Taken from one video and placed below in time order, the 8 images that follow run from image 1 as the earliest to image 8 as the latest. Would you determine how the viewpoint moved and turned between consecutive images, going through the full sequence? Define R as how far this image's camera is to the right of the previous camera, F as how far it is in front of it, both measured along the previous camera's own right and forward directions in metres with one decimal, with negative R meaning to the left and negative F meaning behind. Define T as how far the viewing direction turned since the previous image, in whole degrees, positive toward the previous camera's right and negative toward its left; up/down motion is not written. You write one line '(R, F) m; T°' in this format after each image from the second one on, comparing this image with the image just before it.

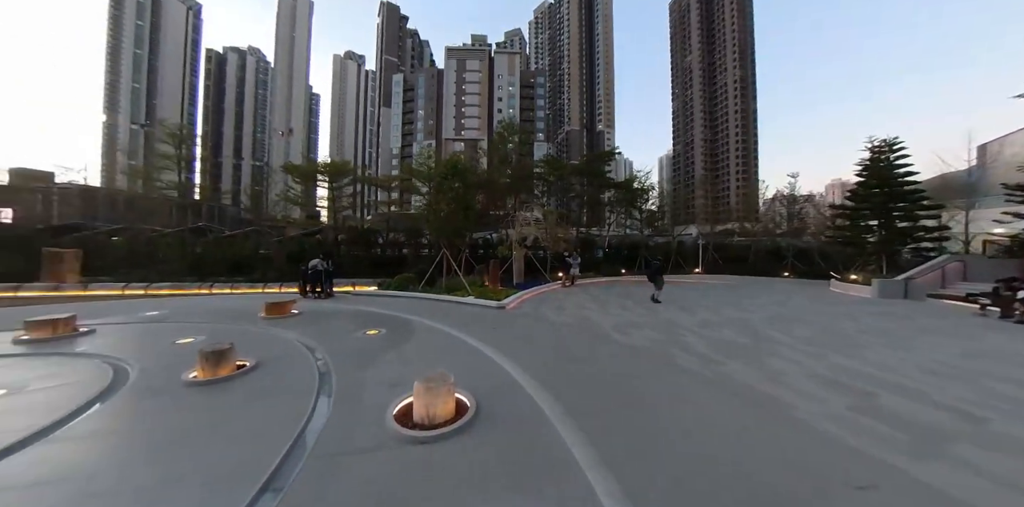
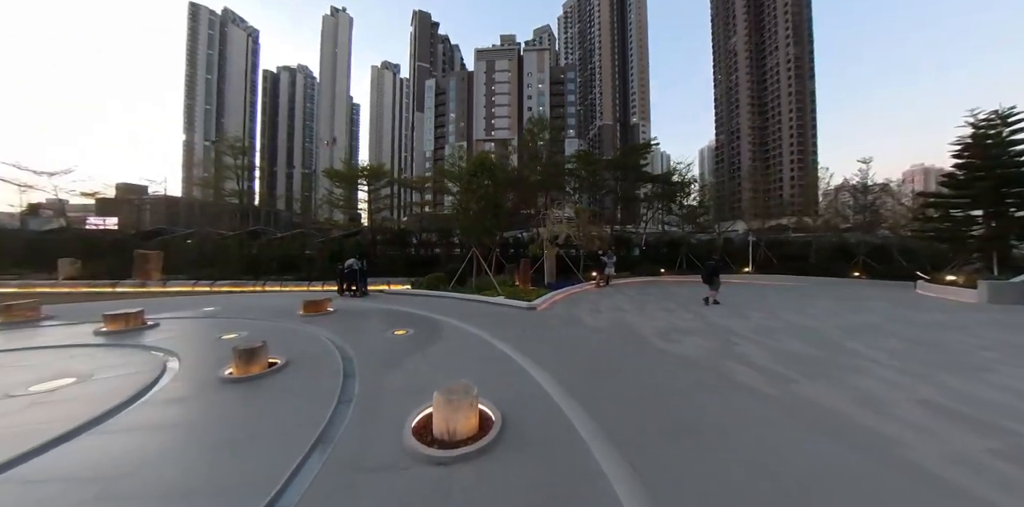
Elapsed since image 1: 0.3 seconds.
(0.0, +0.3) m; -6°
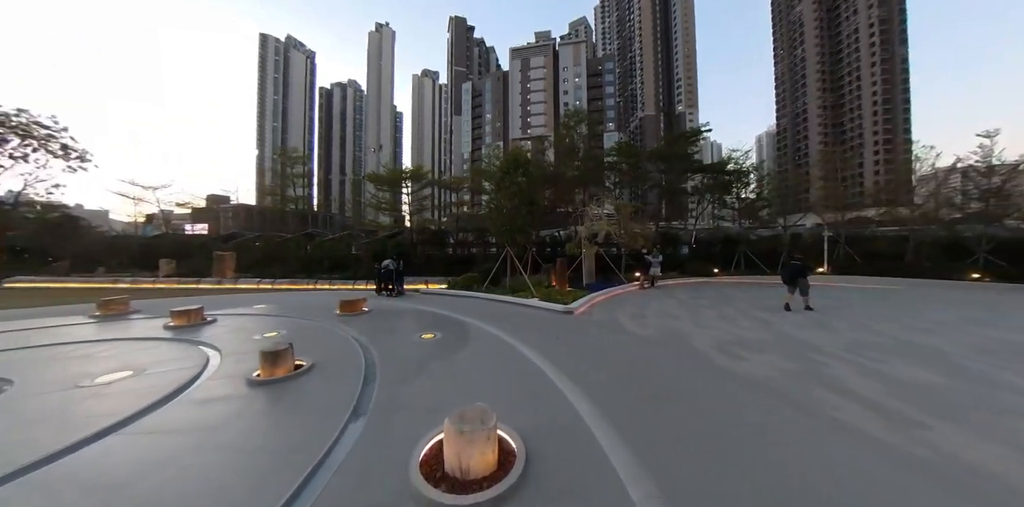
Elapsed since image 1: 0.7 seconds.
(+0.1, +0.5) m; -7°
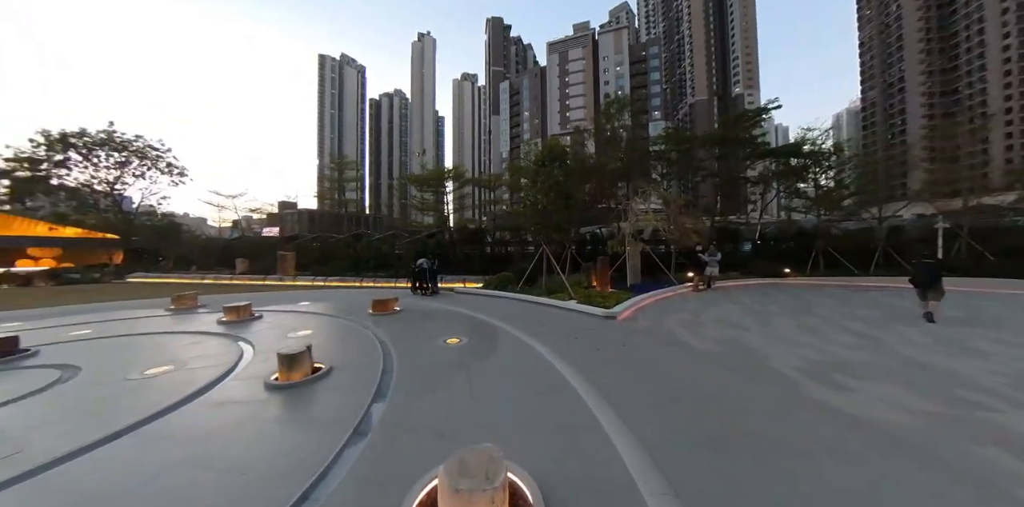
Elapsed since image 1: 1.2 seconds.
(+0.1, +0.7) m; -7°
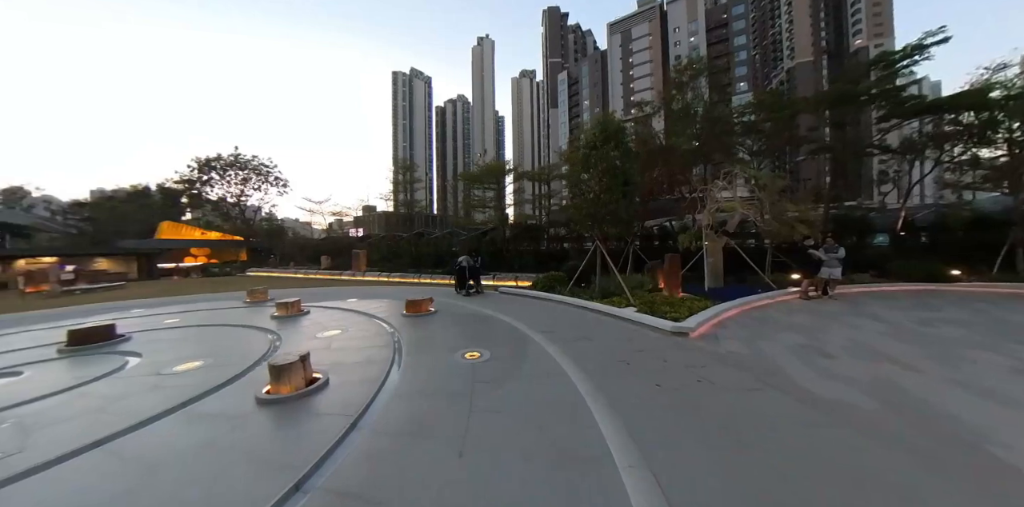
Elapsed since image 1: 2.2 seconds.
(+0.4, +1.3) m; -11°
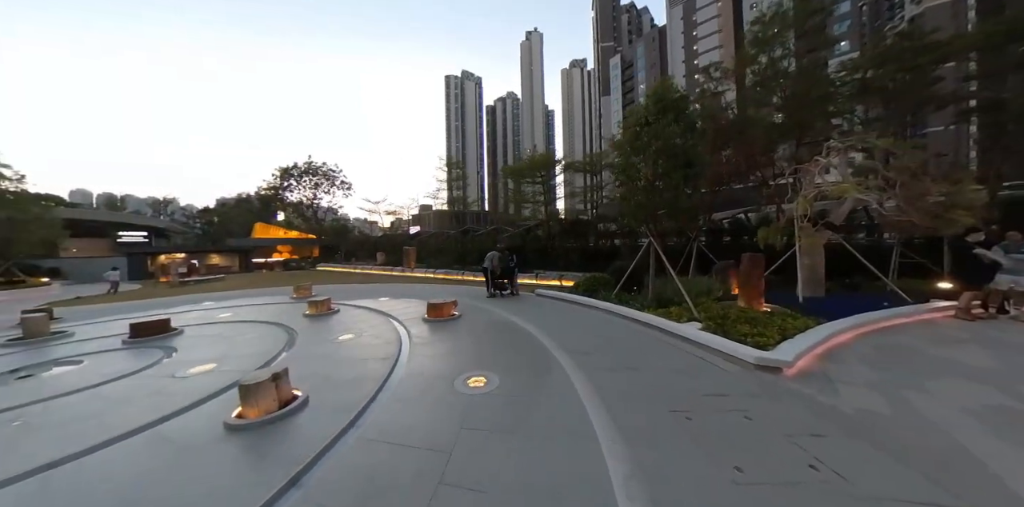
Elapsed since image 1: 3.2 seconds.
(+0.4, +1.2) m; -9°
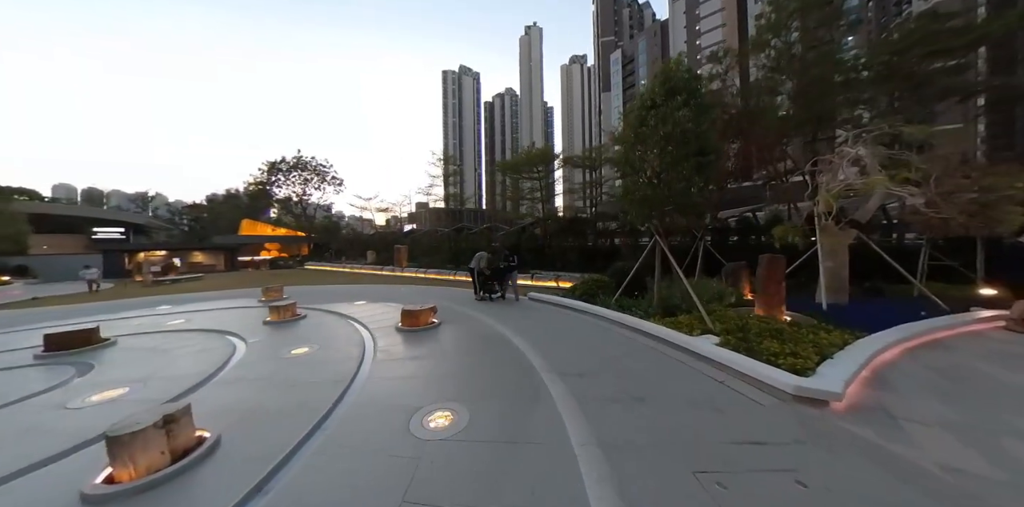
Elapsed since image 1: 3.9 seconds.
(+0.2, +0.9) m; 0°
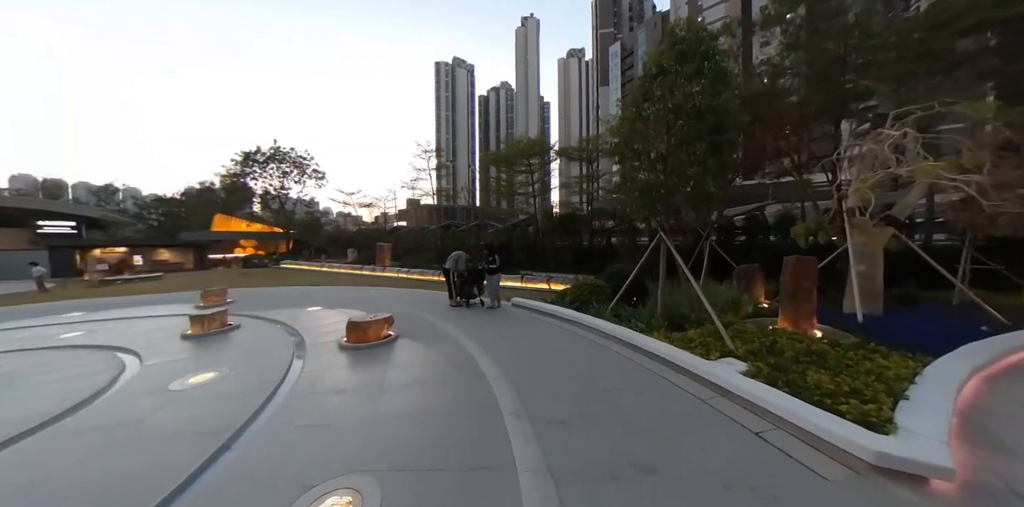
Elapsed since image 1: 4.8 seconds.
(+0.4, +1.2) m; +1°
